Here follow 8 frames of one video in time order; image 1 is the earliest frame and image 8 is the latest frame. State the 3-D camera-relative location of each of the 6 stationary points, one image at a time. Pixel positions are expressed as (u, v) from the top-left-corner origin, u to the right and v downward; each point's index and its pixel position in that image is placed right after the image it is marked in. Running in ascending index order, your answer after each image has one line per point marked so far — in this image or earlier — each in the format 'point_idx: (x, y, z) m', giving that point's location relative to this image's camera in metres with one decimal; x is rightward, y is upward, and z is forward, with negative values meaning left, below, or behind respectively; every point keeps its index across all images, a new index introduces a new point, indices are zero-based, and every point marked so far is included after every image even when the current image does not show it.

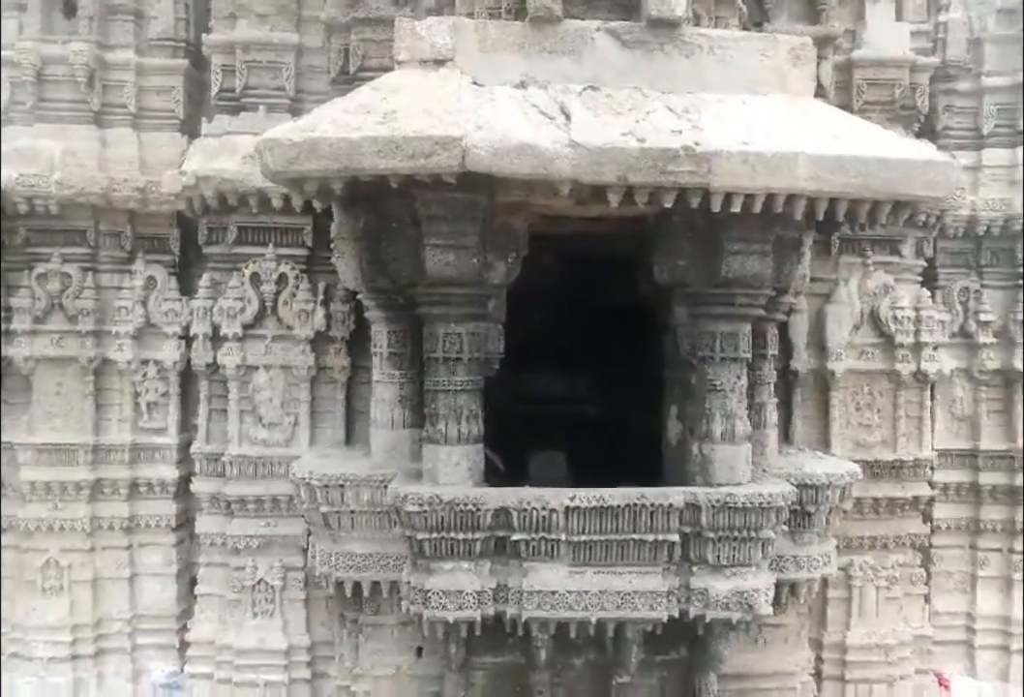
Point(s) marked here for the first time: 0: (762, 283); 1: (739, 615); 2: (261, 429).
0: (+0.6, +0.2, +2.9) m
1: (+0.6, -0.7, +2.9) m
2: (-0.8, -0.2, +3.7) m
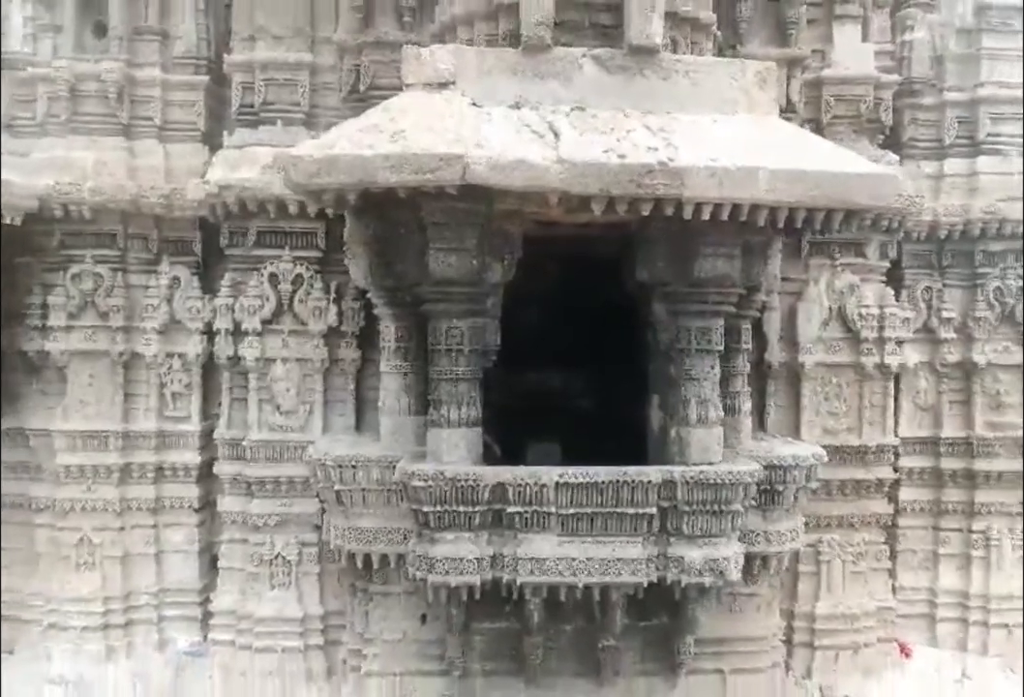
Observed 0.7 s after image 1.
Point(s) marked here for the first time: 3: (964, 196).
0: (+0.6, +0.2, +3.2) m
1: (+0.6, -0.6, +3.2) m
2: (-0.8, -0.2, +4.0) m
3: (+1.7, +0.6, +4.4) m
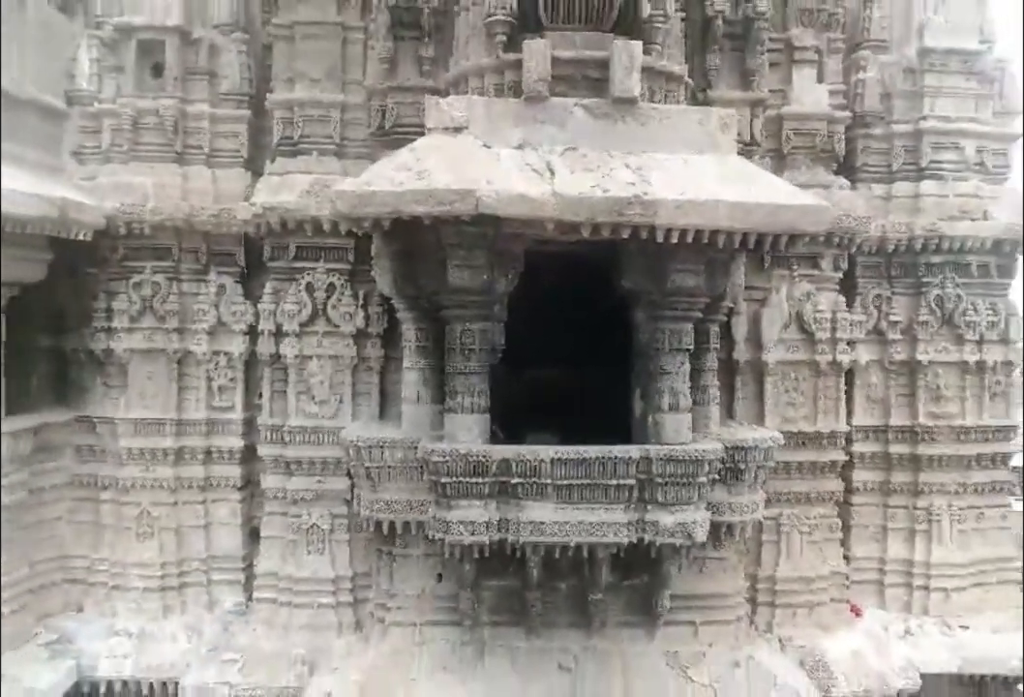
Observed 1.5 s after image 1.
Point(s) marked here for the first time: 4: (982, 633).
0: (+0.6, +0.2, +3.9) m
1: (+0.6, -0.6, +3.9) m
2: (-0.8, -0.2, +4.6) m
3: (+1.7, +0.6, +5.1) m
4: (+2.0, -1.2, +4.9) m
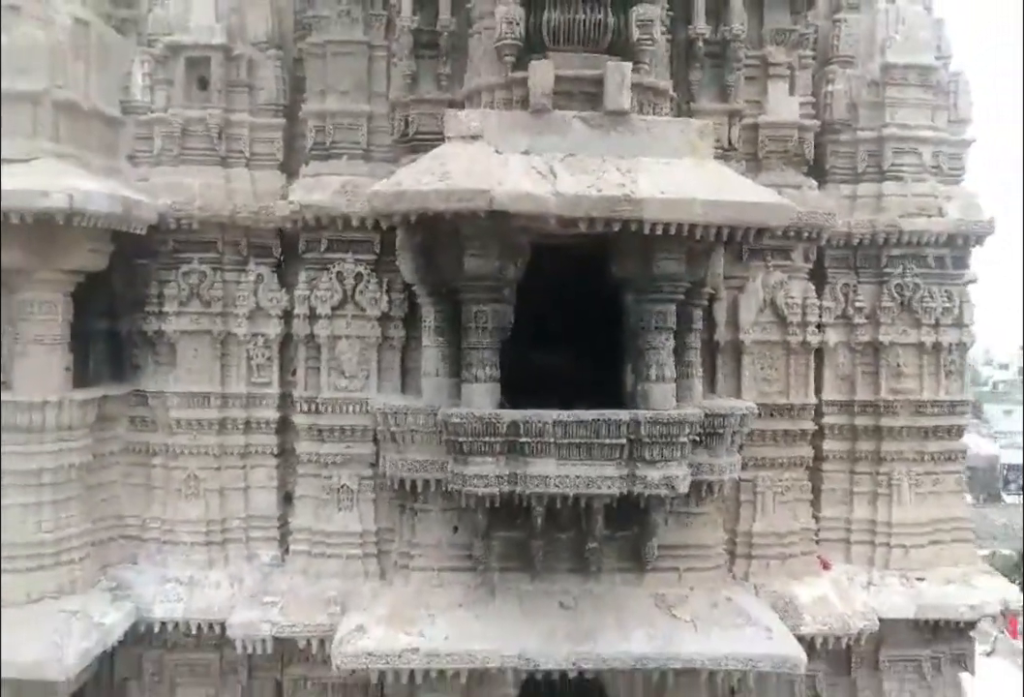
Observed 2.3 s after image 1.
0: (+0.6, +0.3, +4.5) m
1: (+0.6, -0.6, +4.5) m
2: (-0.8, -0.1, +5.3) m
3: (+1.7, +0.7, +5.7) m
4: (+2.0, -1.1, +5.5) m
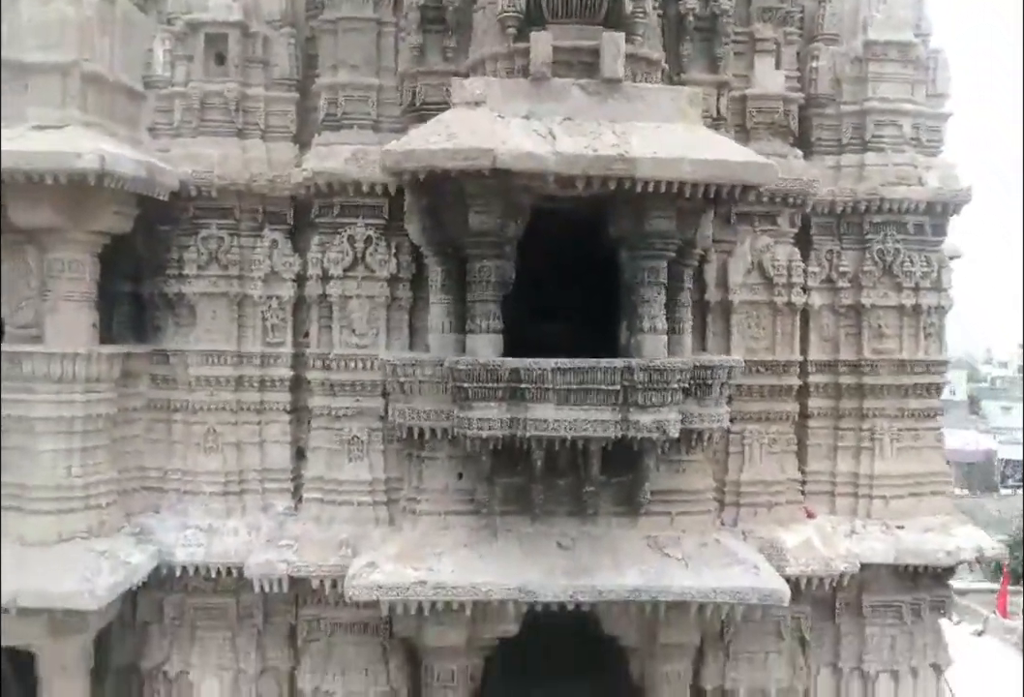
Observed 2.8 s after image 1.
0: (+0.7, +0.5, +4.8) m
1: (+0.6, -0.4, +4.8) m
2: (-0.7, +0.1, +5.6) m
3: (+1.7, +0.9, +6.0) m
4: (+2.0, -0.9, +5.8) m
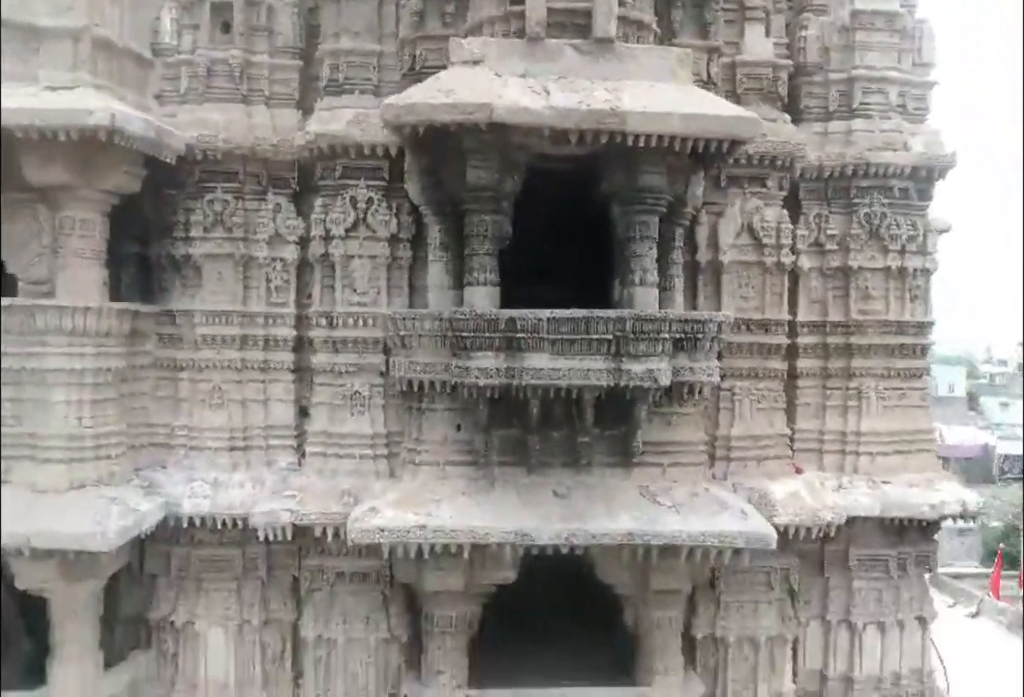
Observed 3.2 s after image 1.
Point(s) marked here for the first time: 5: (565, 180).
0: (+0.6, +0.7, +5.0) m
1: (+0.6, -0.2, +5.0) m
2: (-0.8, +0.3, +5.7) m
3: (+1.7, +1.1, +6.2) m
4: (+2.0, -0.7, +6.0) m
5: (+0.2, +0.8, +5.3) m
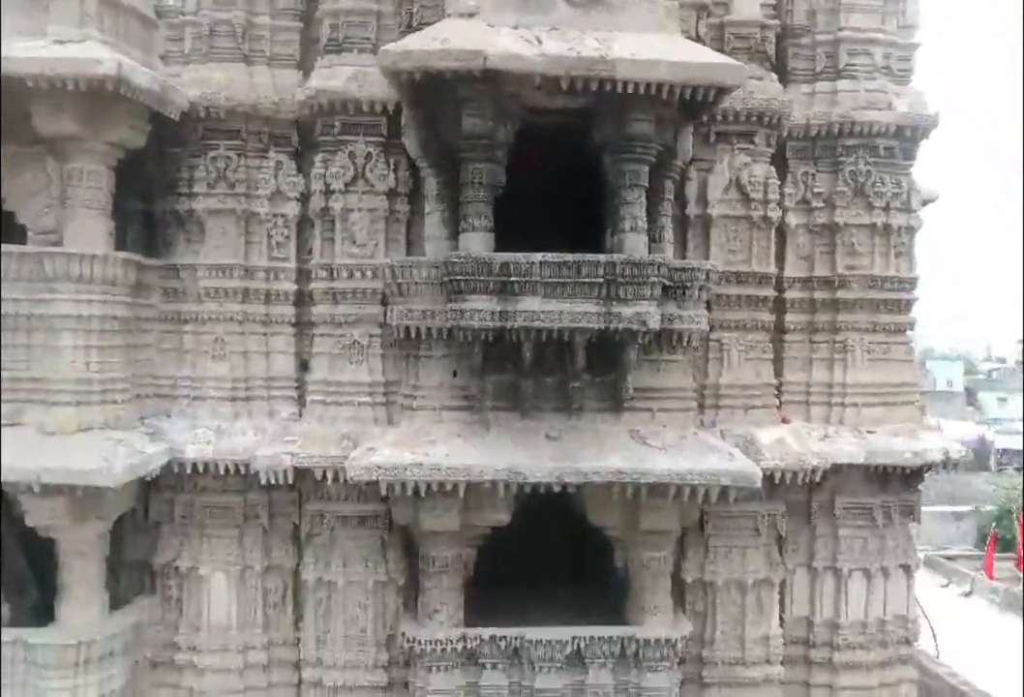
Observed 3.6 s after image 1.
0: (+0.6, +0.9, +5.1) m
1: (+0.6, +0.1, +5.2) m
2: (-0.8, +0.5, +5.9) m
3: (+1.7, +1.3, +6.3) m
4: (+1.9, -0.5, +6.2) m
5: (+0.2, +1.0, +5.5) m
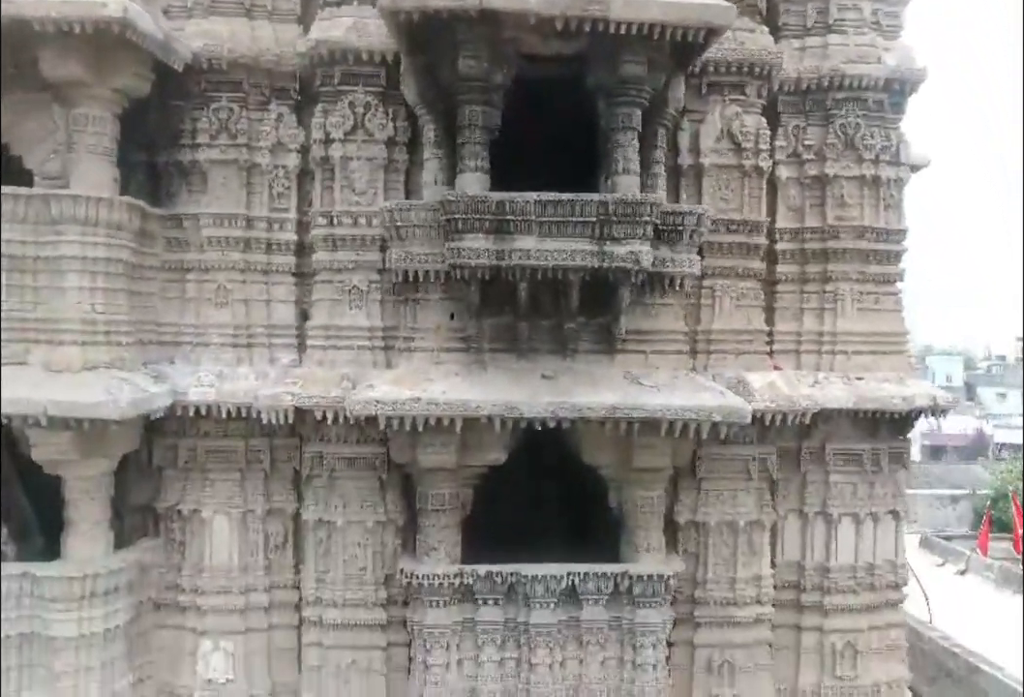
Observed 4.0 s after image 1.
0: (+0.6, +1.2, +5.3) m
1: (+0.5, +0.4, +5.3) m
2: (-0.8, +0.8, +6.0) m
3: (+1.7, +1.6, +6.5) m
4: (+1.9, -0.2, +6.3) m
5: (+0.2, +1.3, +5.6) m
